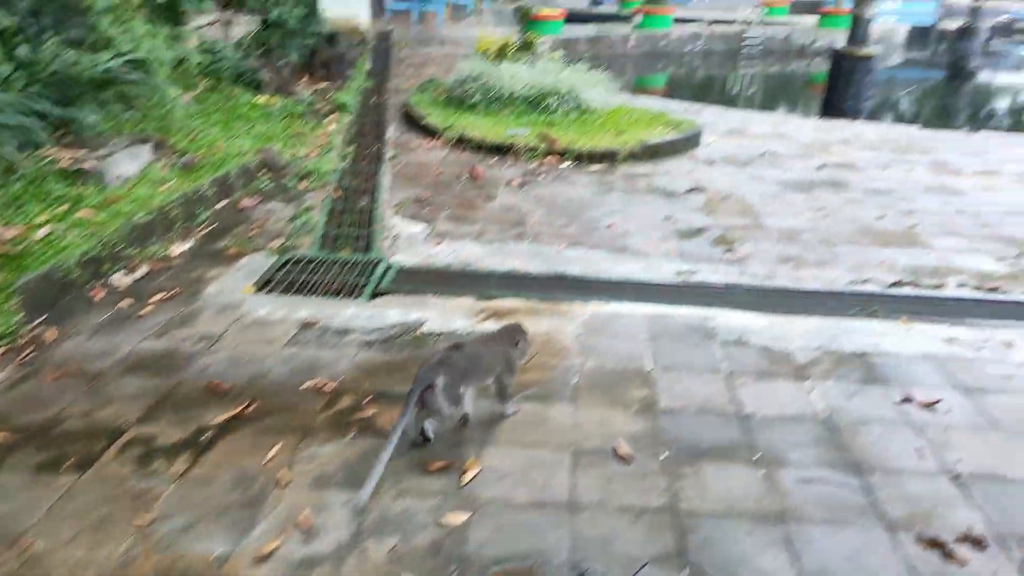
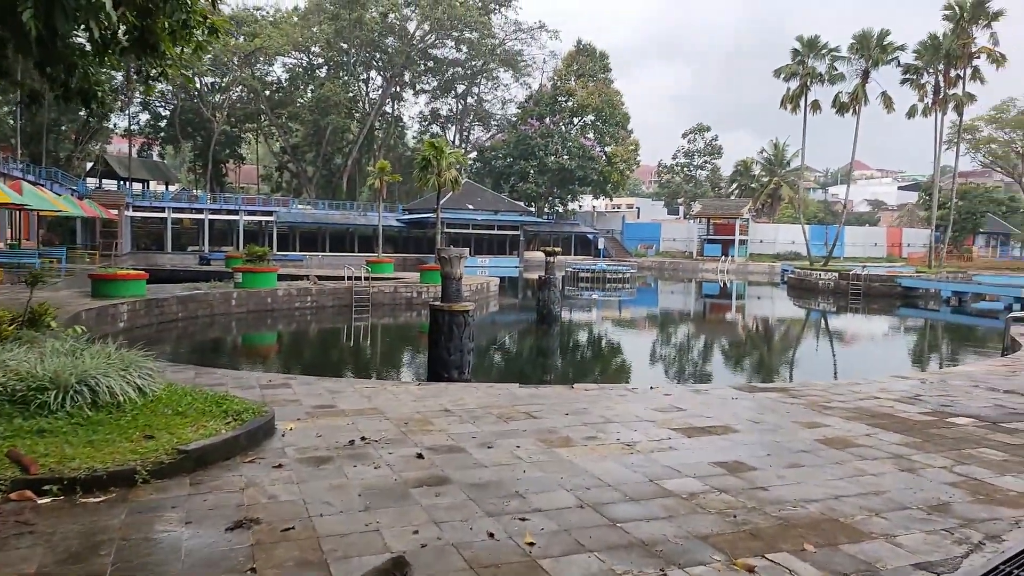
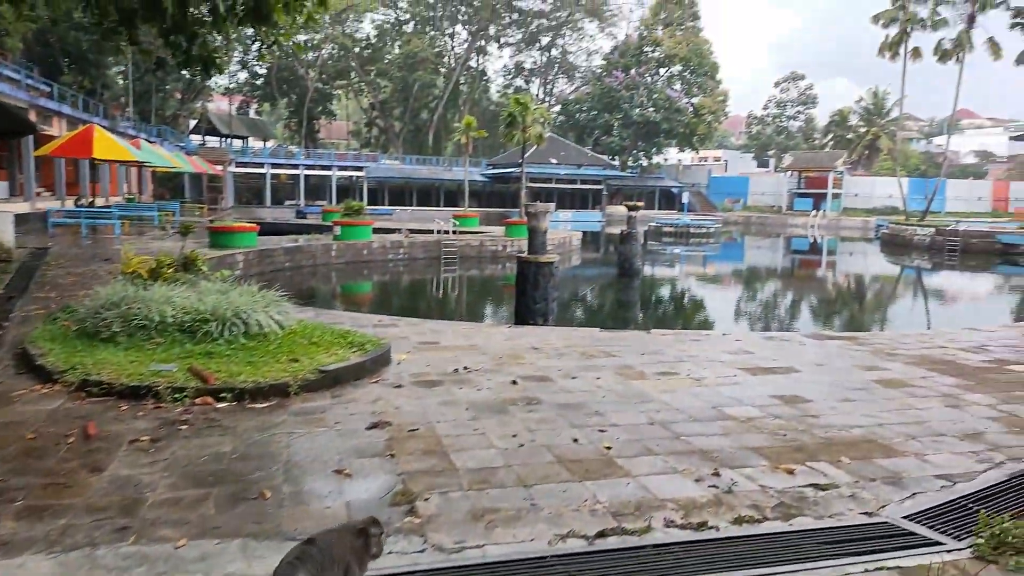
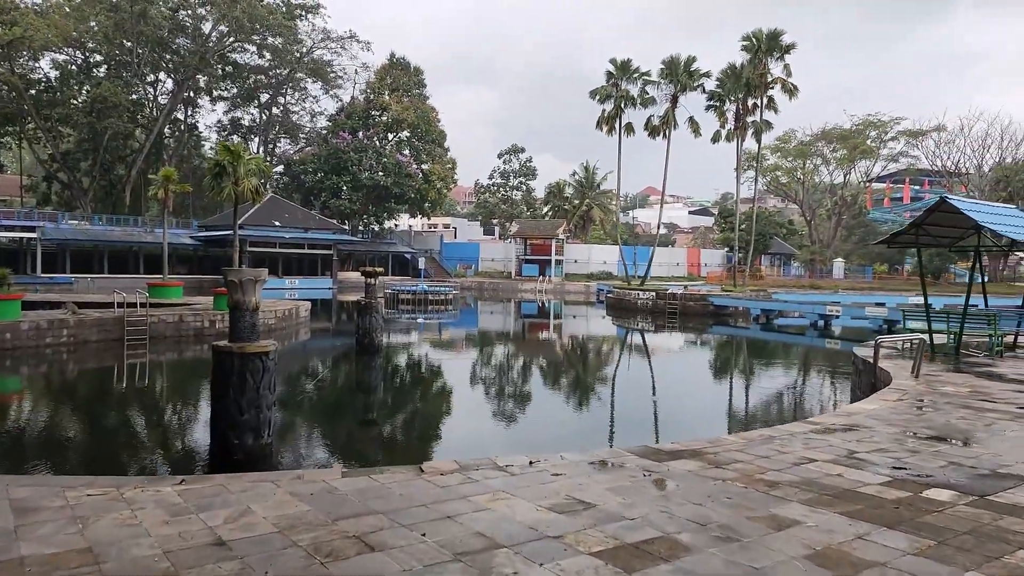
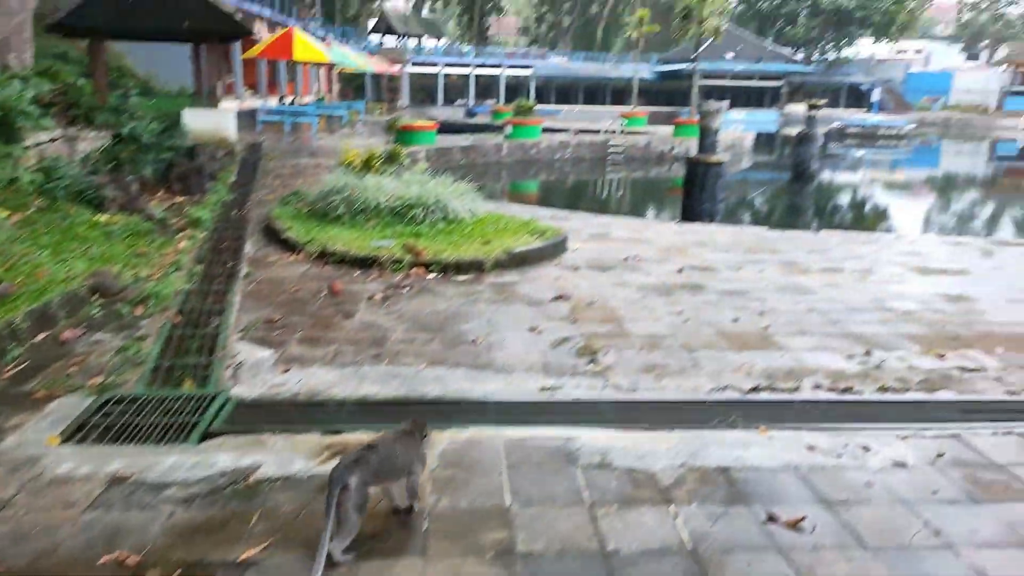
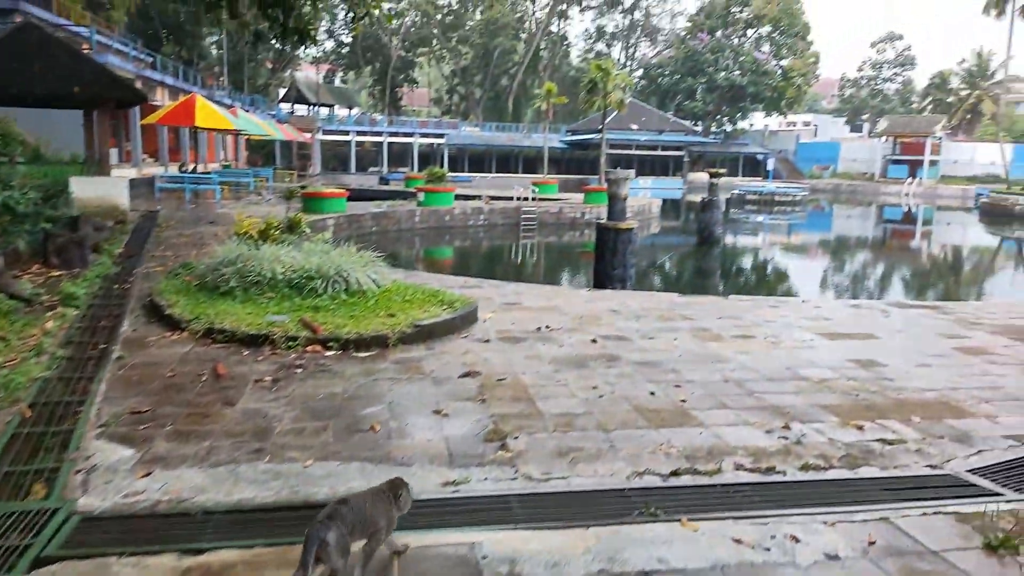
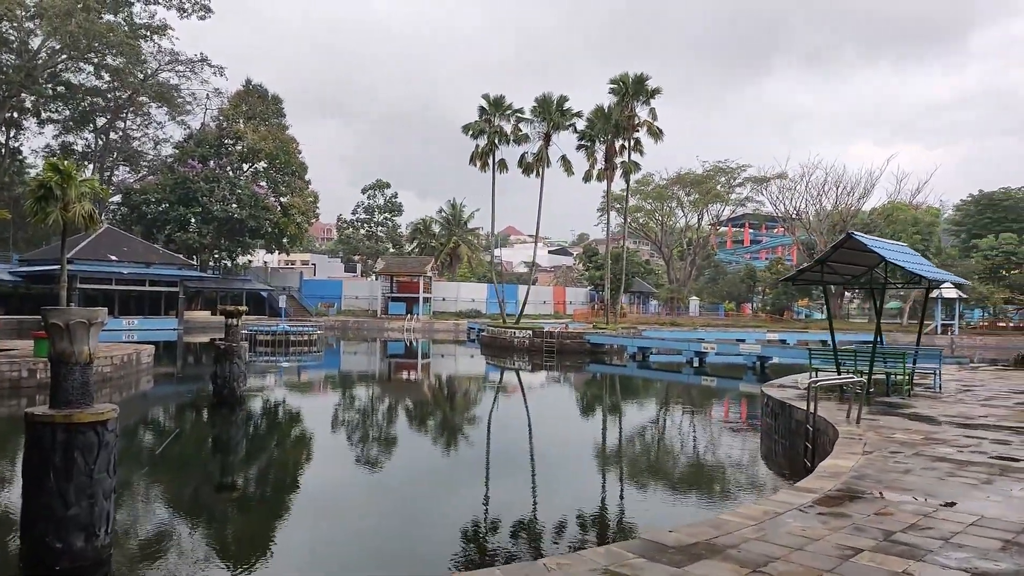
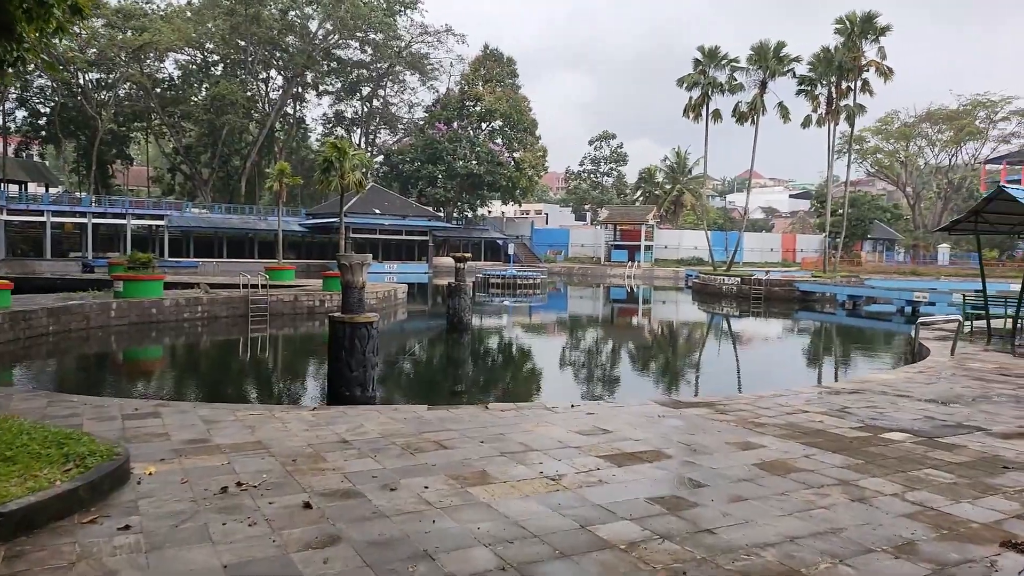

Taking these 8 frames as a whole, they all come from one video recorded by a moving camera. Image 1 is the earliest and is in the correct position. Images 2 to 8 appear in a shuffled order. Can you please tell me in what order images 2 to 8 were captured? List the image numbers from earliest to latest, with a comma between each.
5, 6, 3, 2, 8, 4, 7
